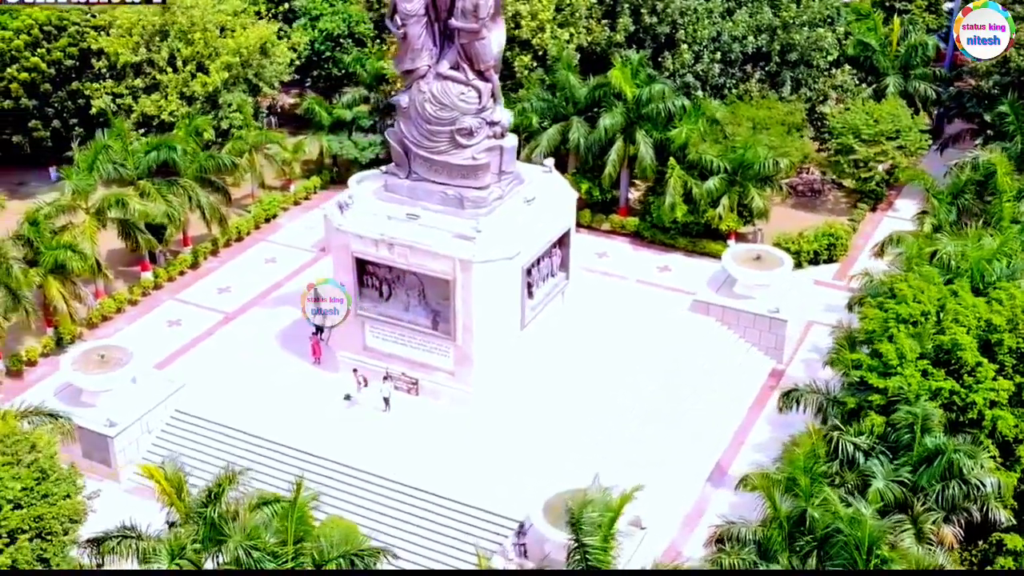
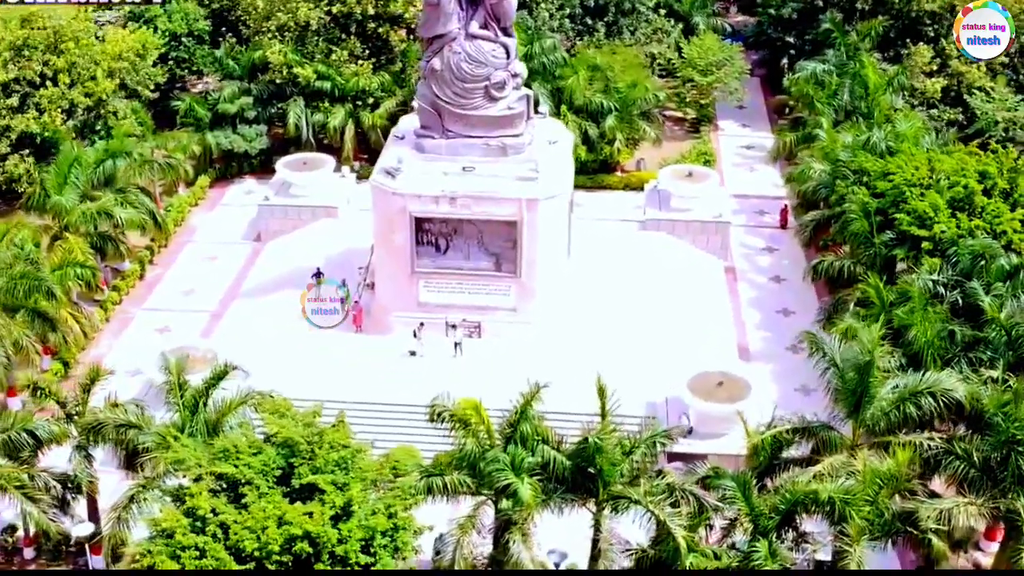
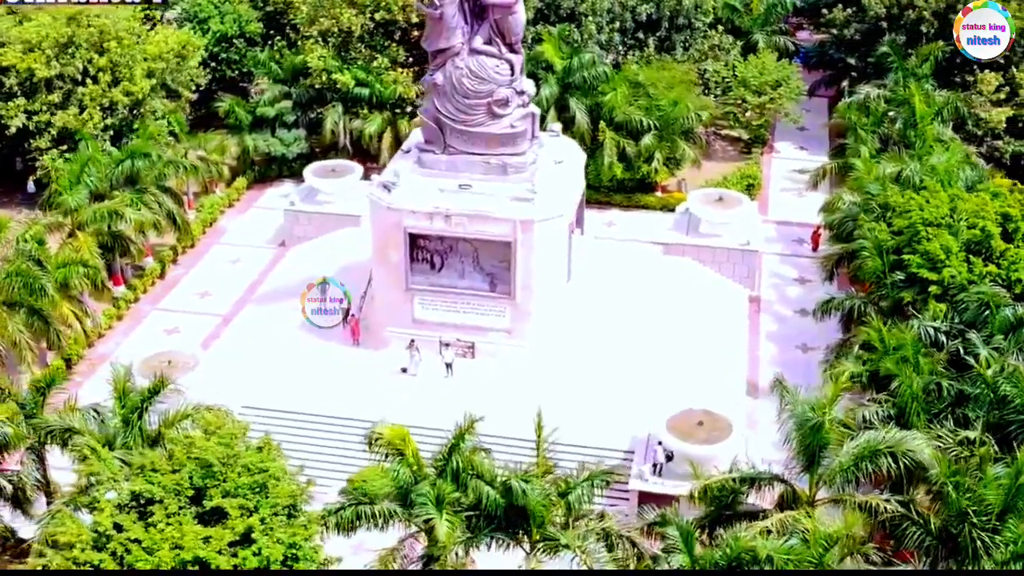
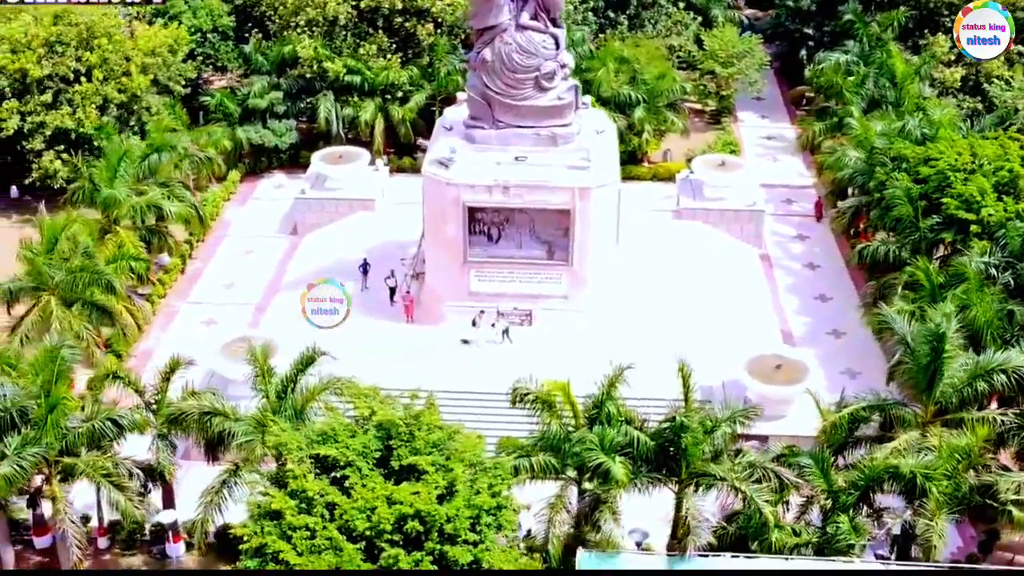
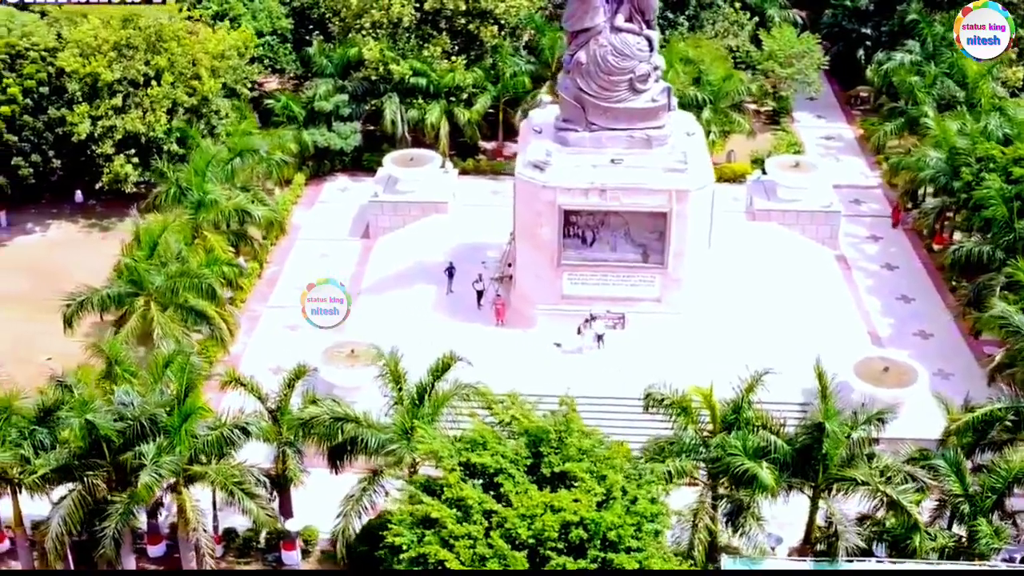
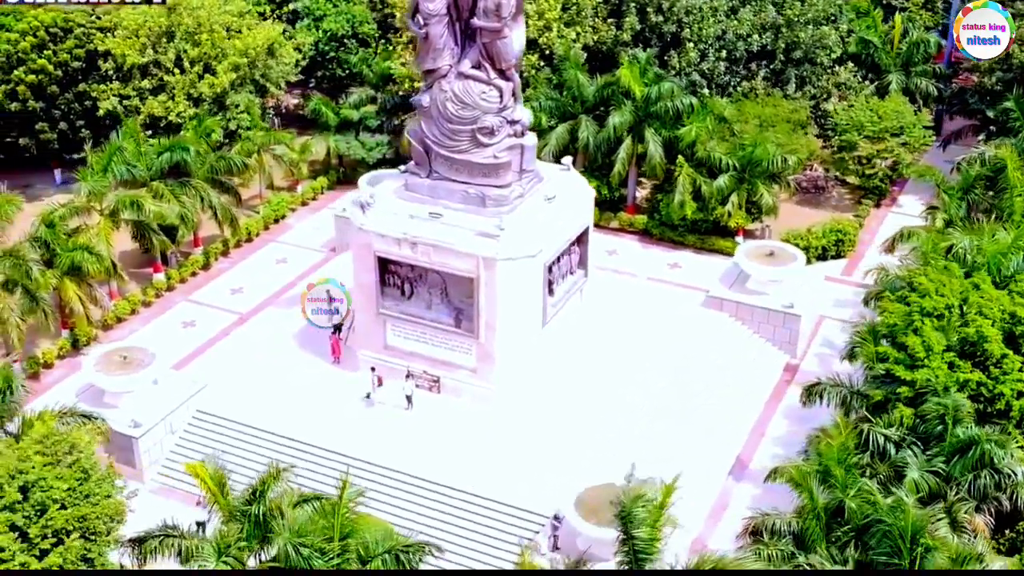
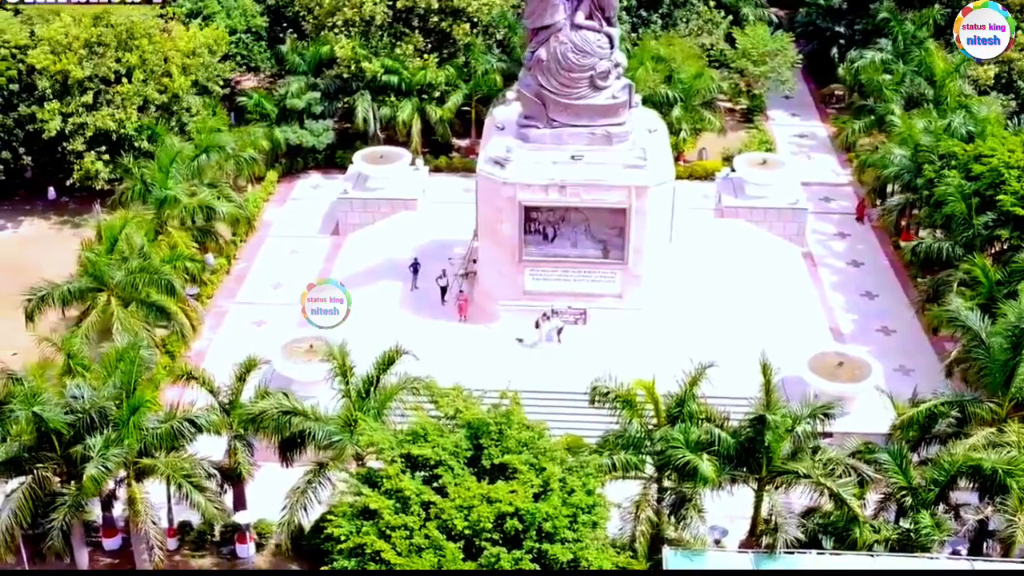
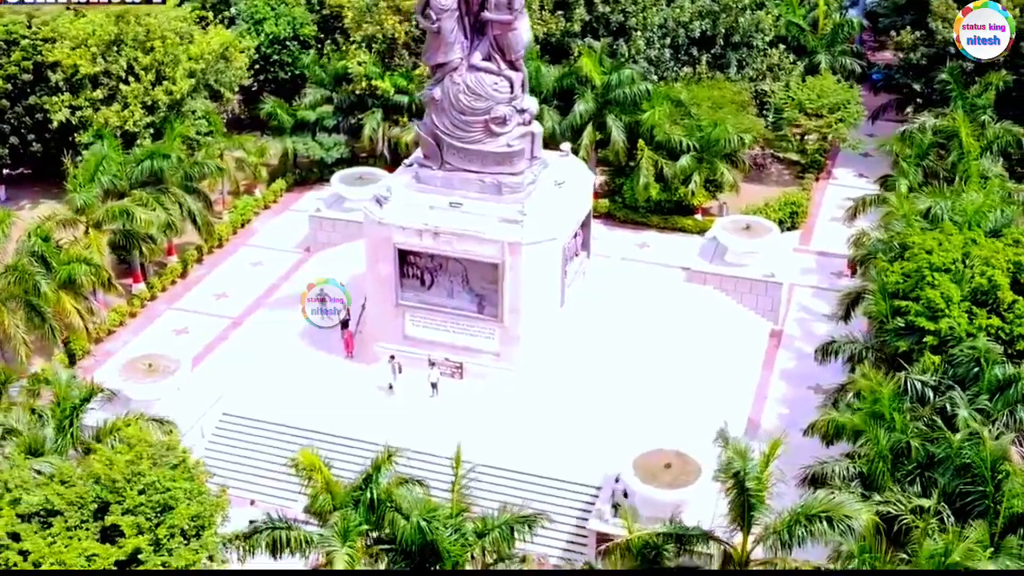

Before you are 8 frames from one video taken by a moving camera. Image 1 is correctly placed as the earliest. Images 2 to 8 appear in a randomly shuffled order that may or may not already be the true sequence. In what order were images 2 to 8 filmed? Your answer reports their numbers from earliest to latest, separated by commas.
6, 8, 3, 2, 4, 7, 5
